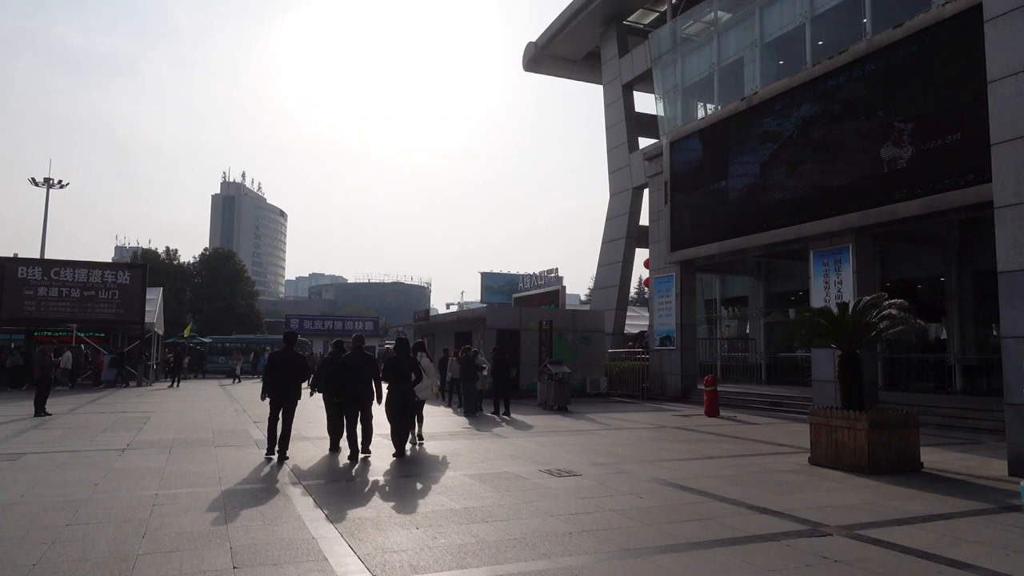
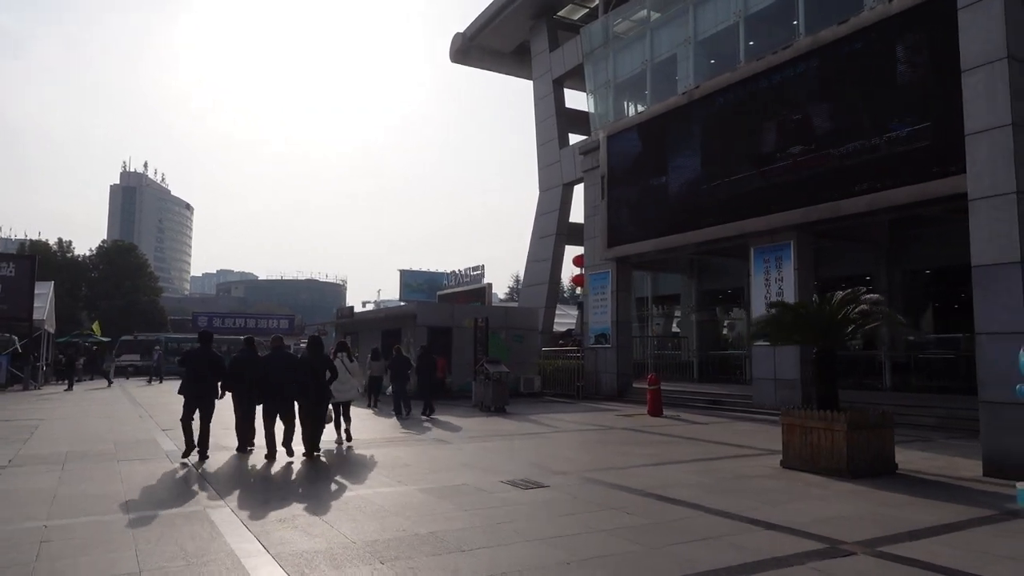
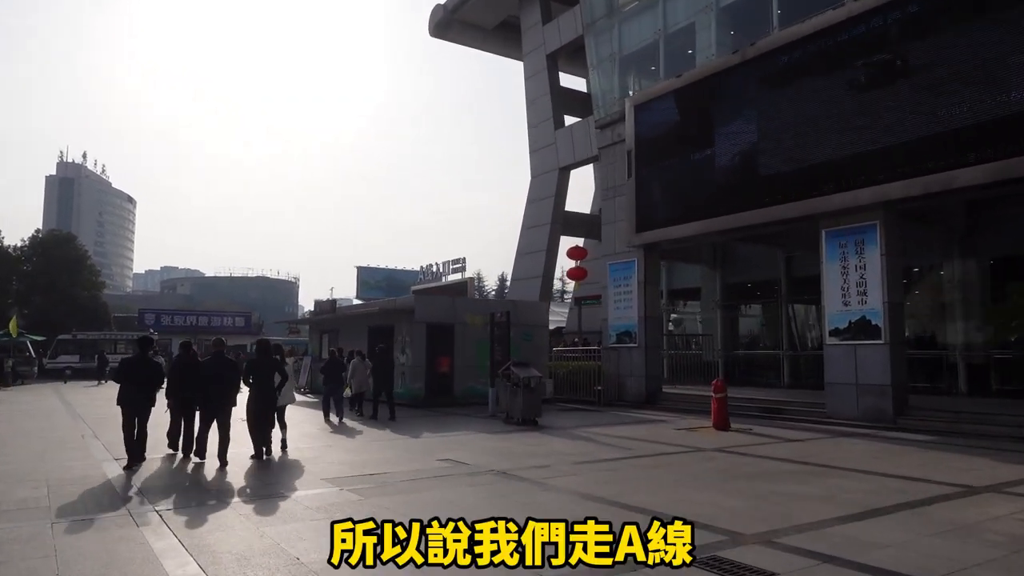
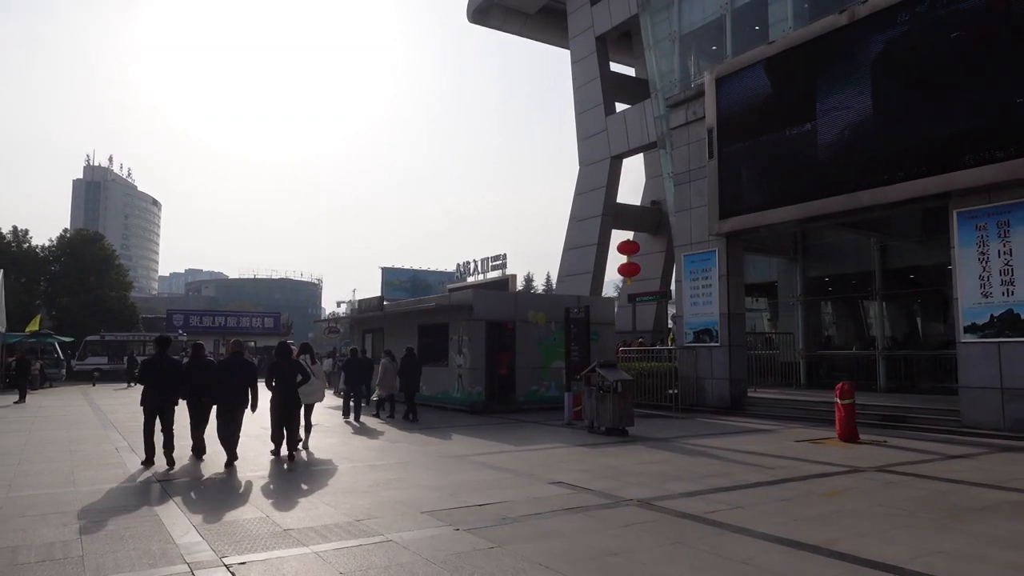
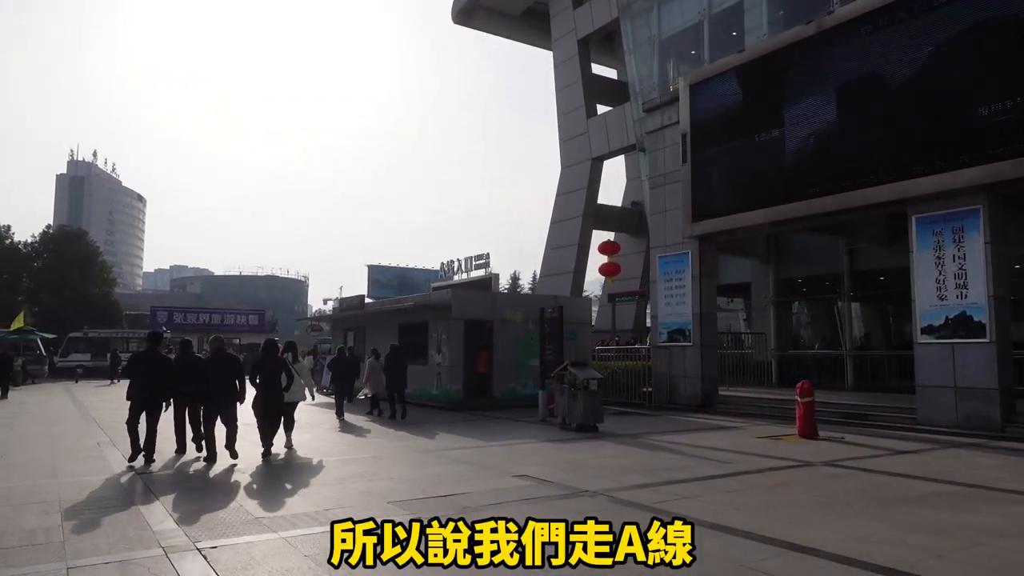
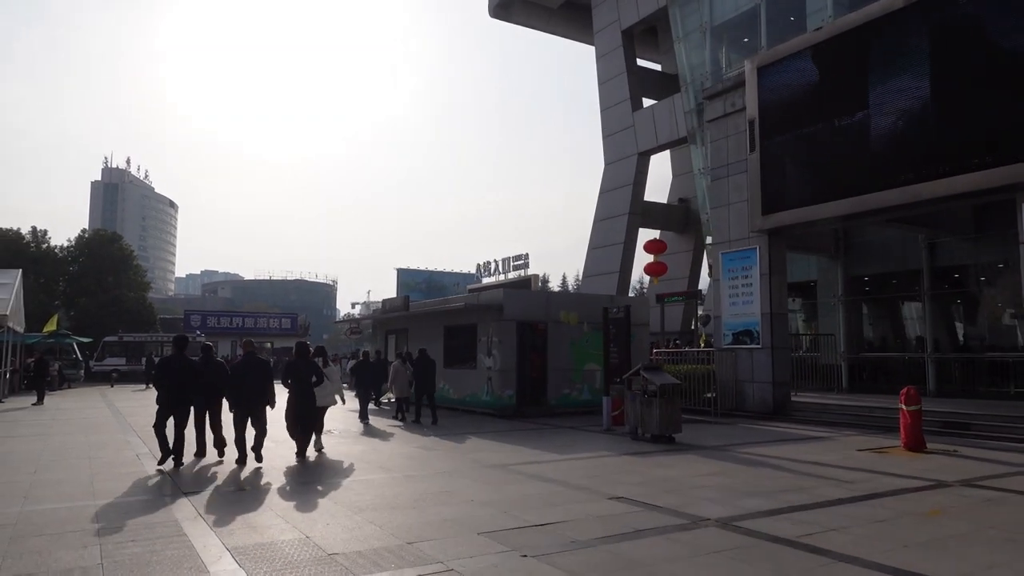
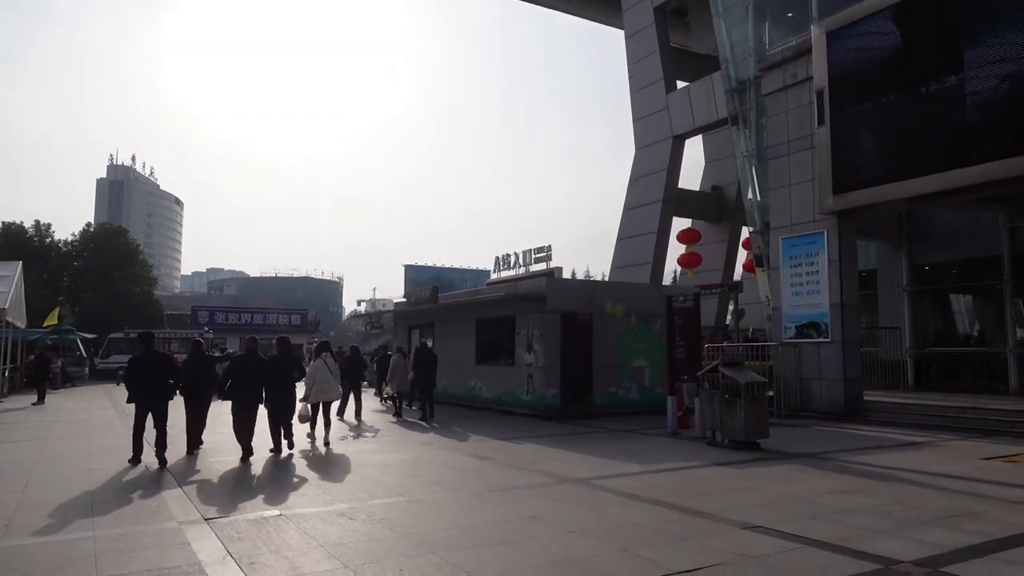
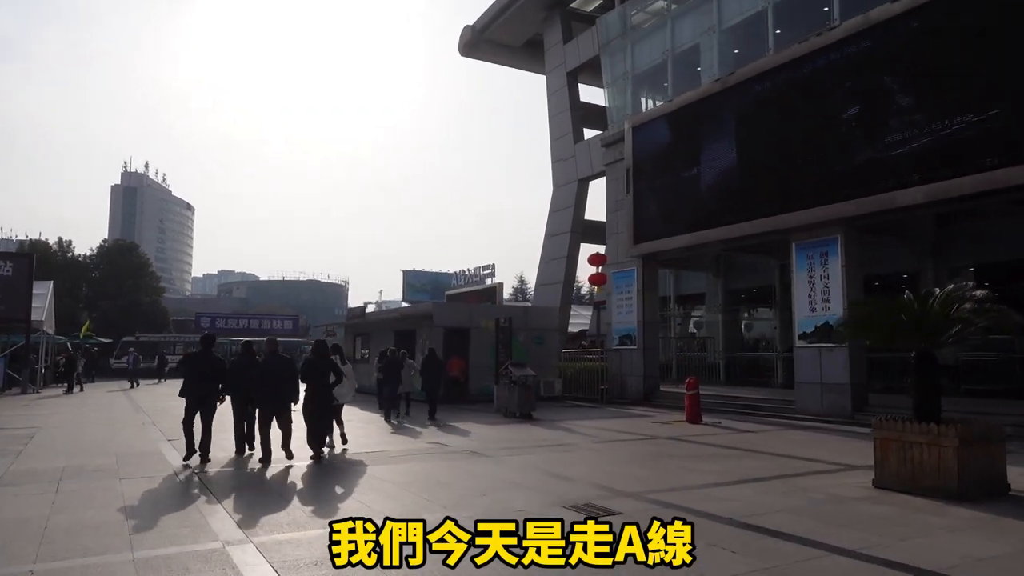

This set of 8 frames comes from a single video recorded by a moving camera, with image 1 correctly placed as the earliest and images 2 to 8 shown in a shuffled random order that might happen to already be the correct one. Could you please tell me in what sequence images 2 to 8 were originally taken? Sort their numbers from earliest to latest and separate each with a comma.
2, 8, 3, 5, 4, 6, 7
